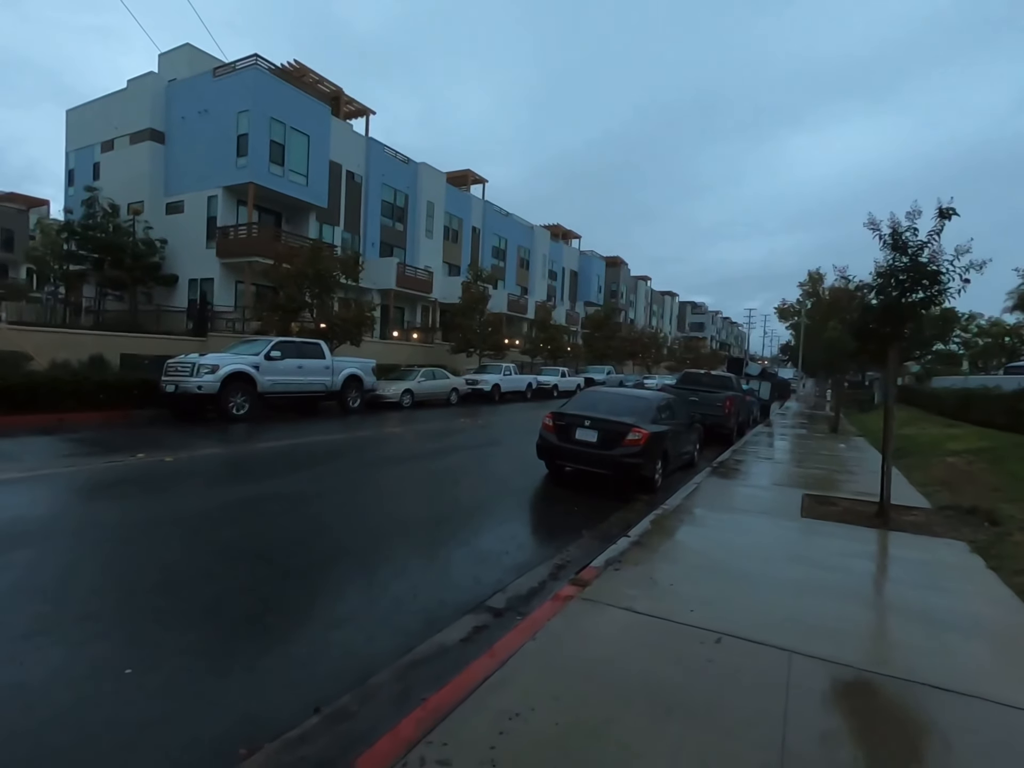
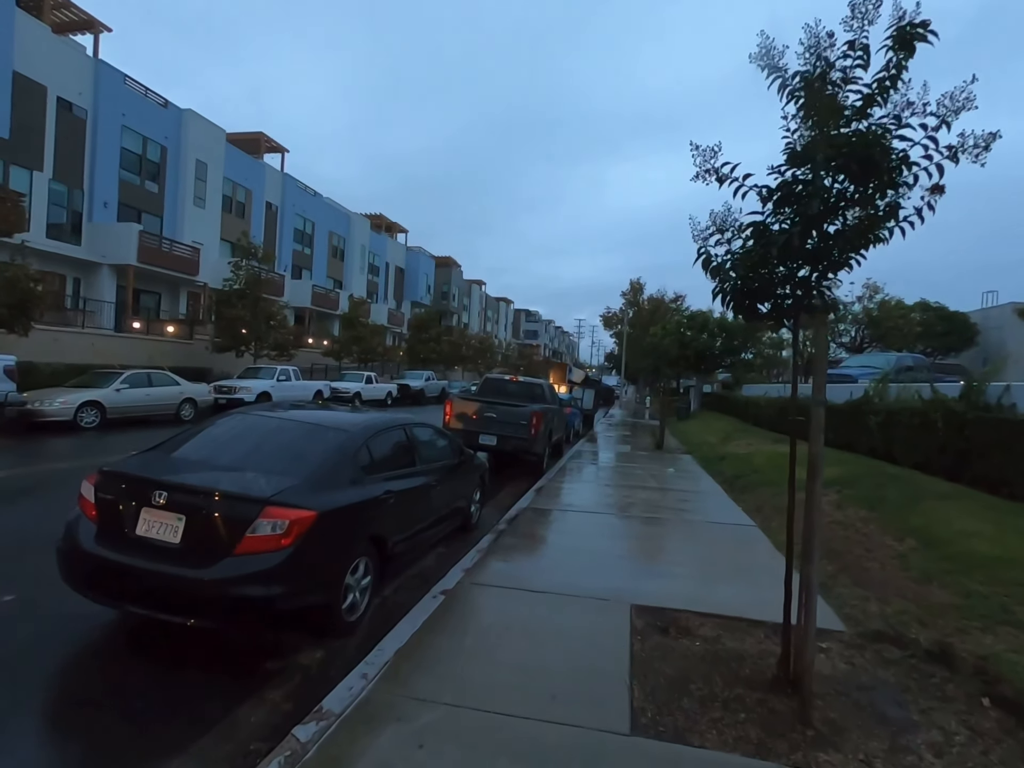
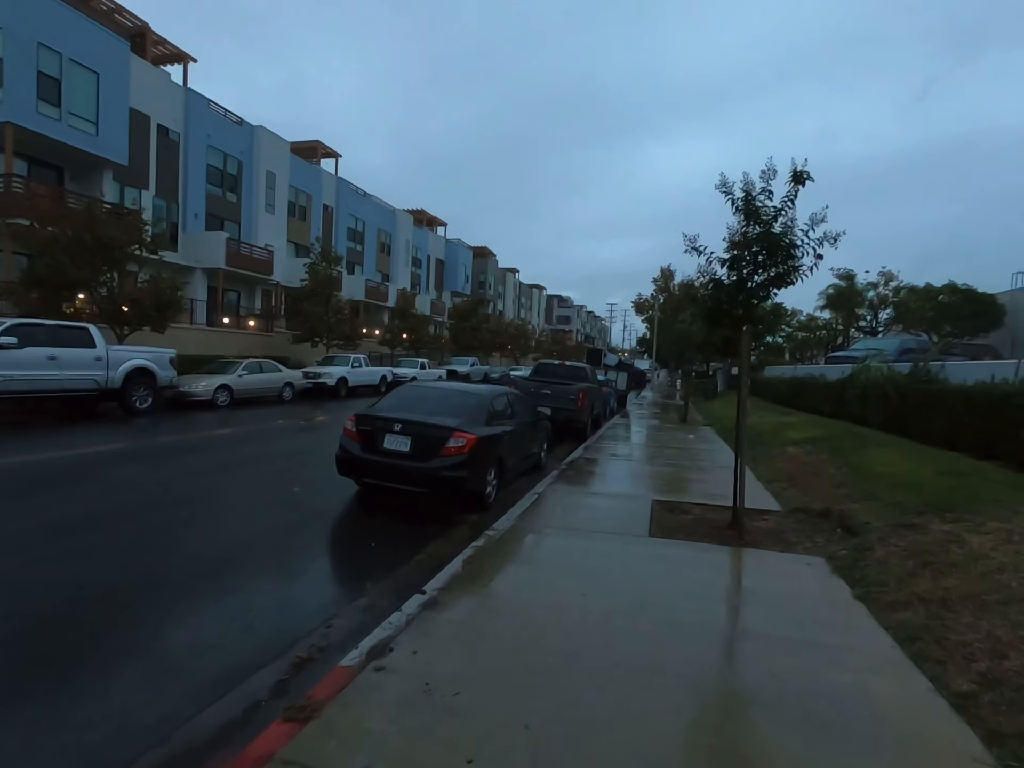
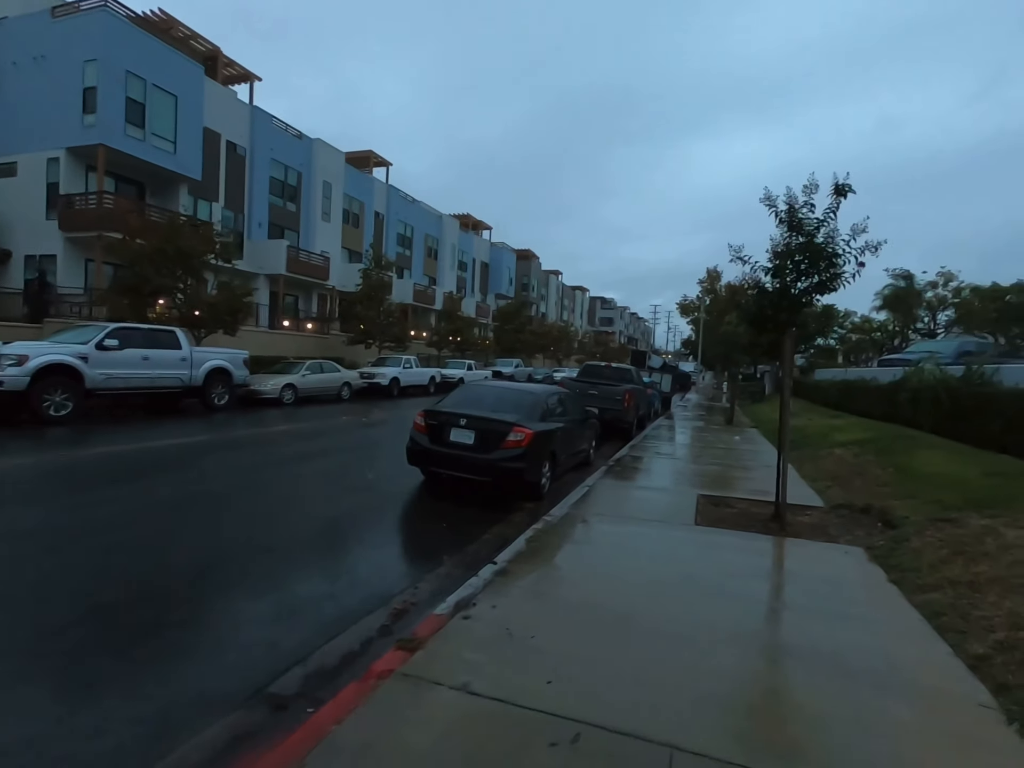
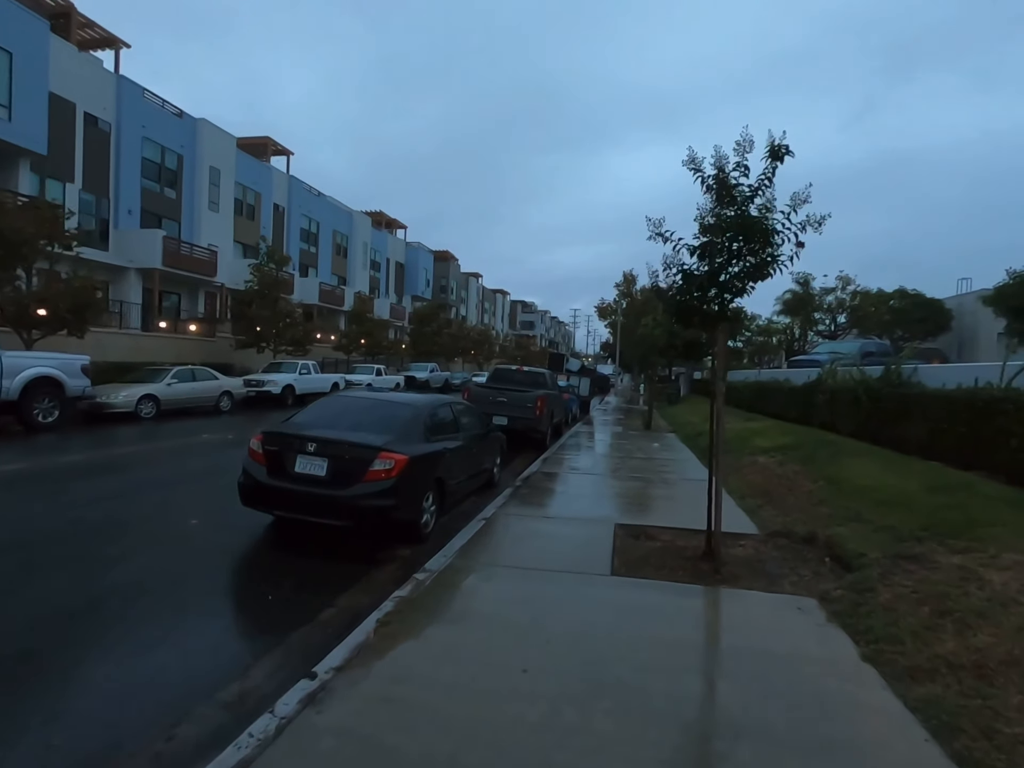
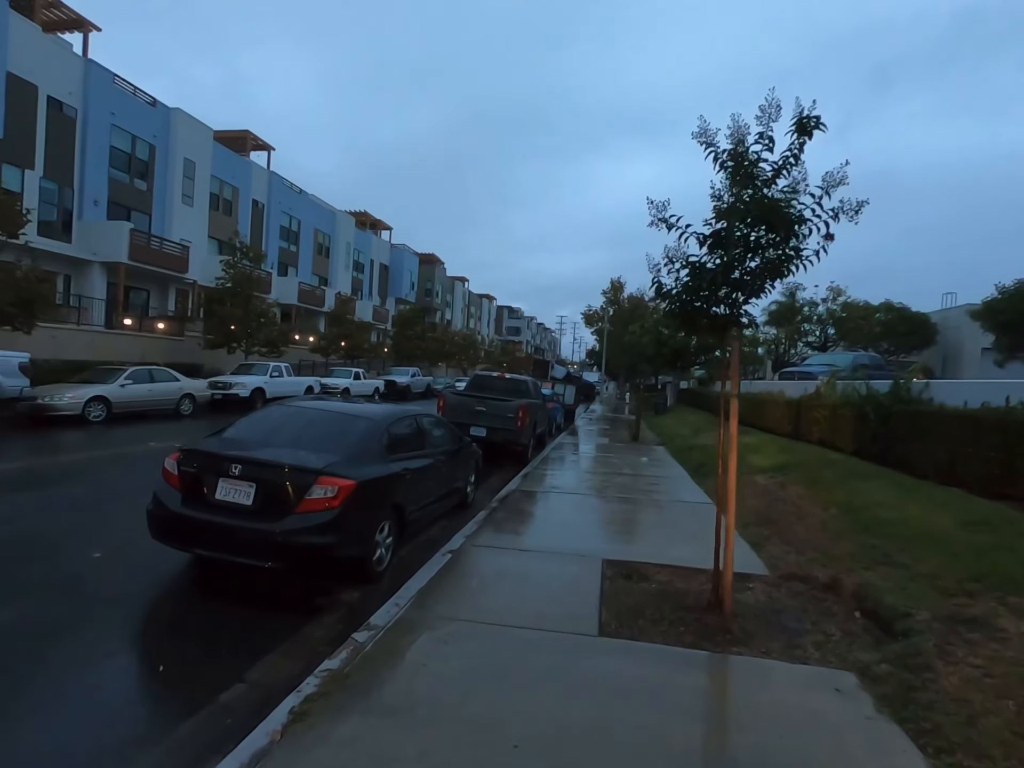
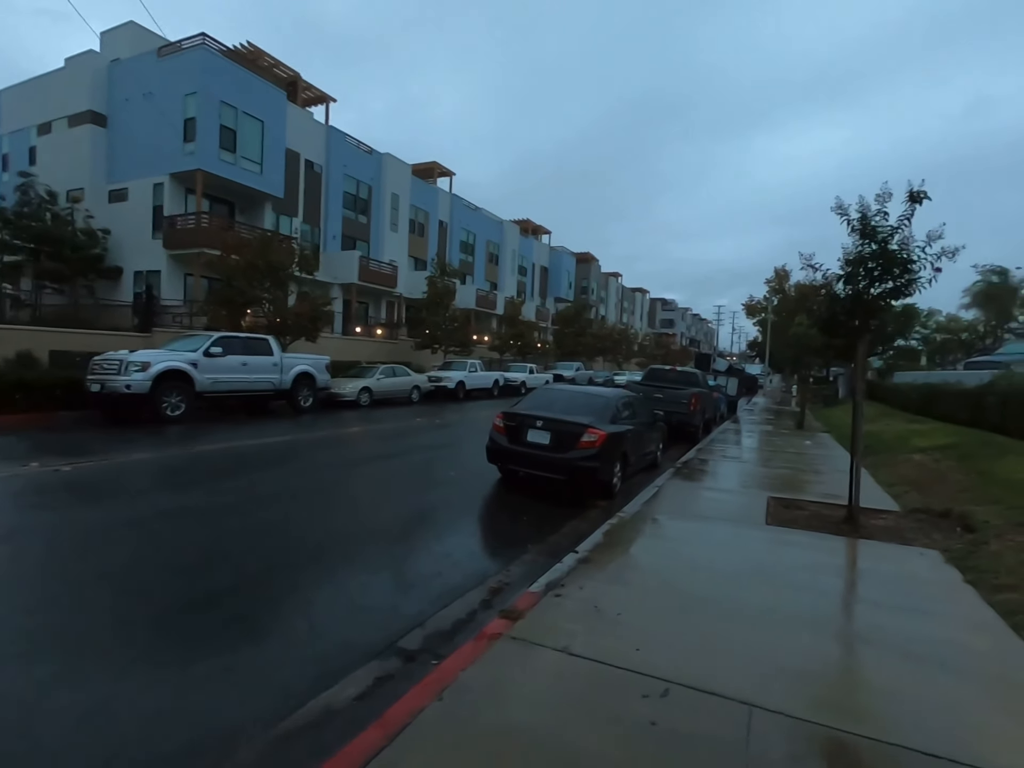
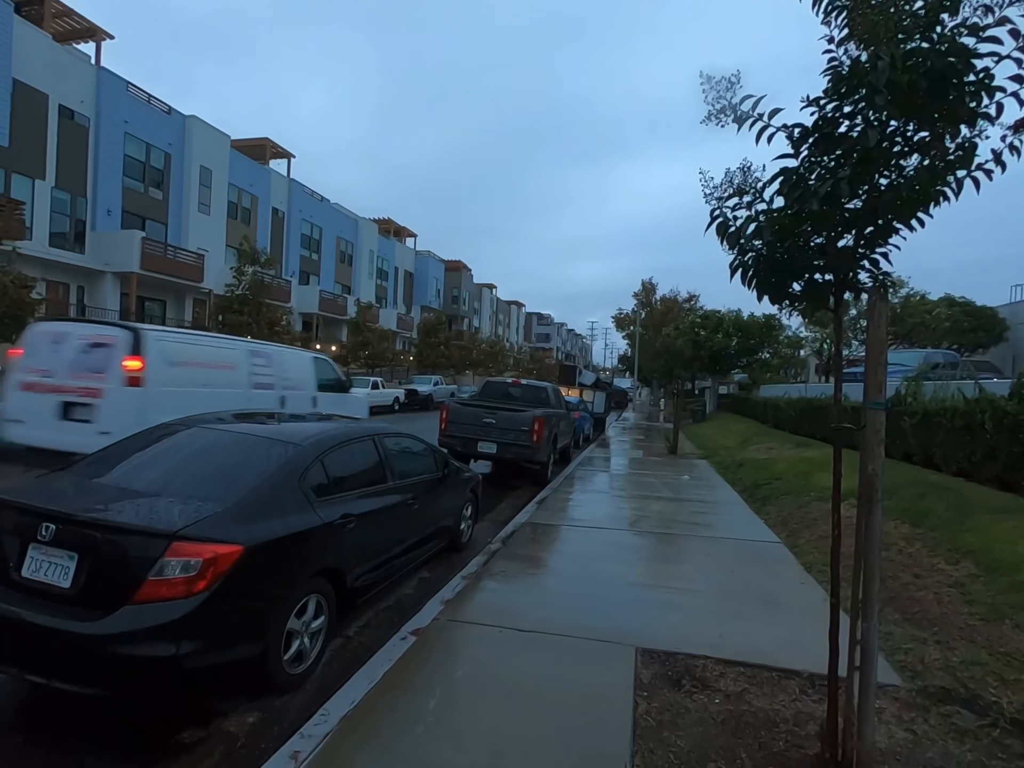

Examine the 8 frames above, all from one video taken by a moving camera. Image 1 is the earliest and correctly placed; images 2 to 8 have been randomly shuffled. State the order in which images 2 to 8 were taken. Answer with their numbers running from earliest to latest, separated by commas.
7, 4, 3, 5, 6, 2, 8
